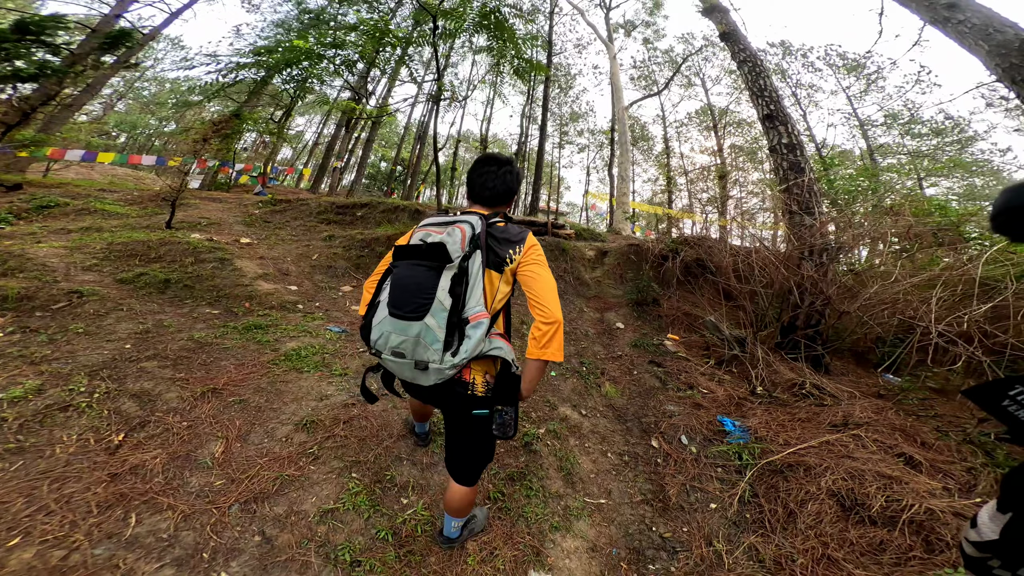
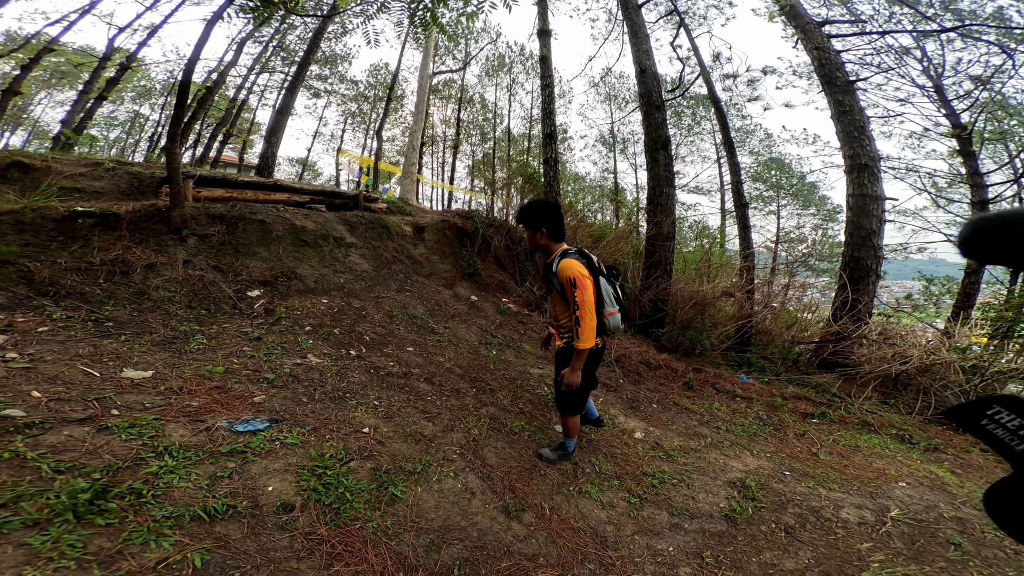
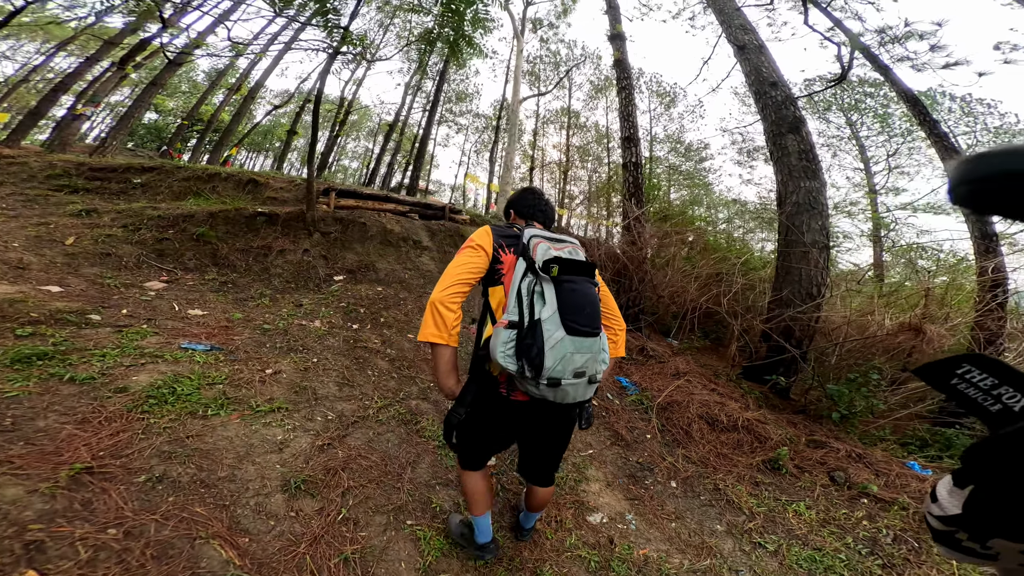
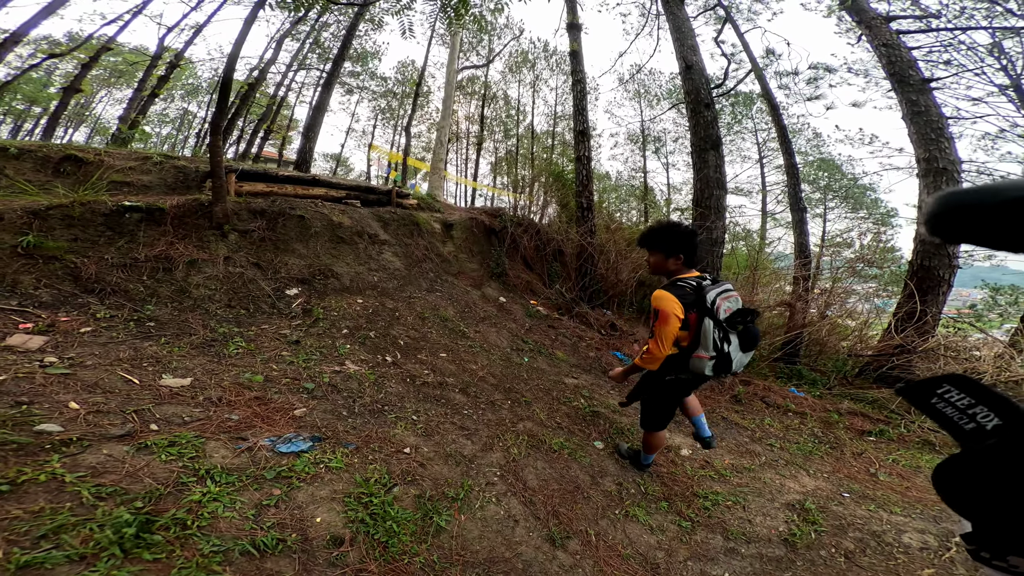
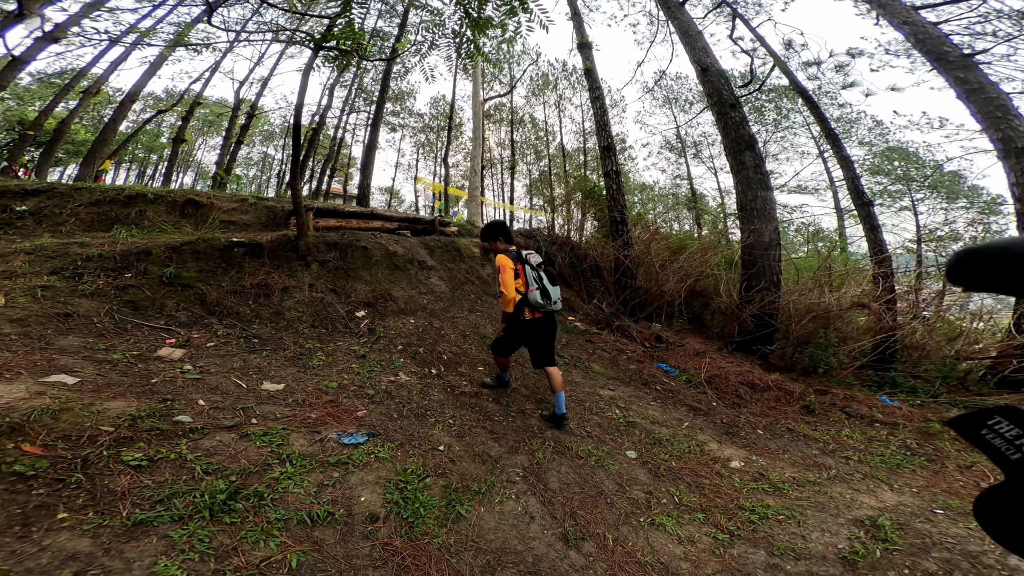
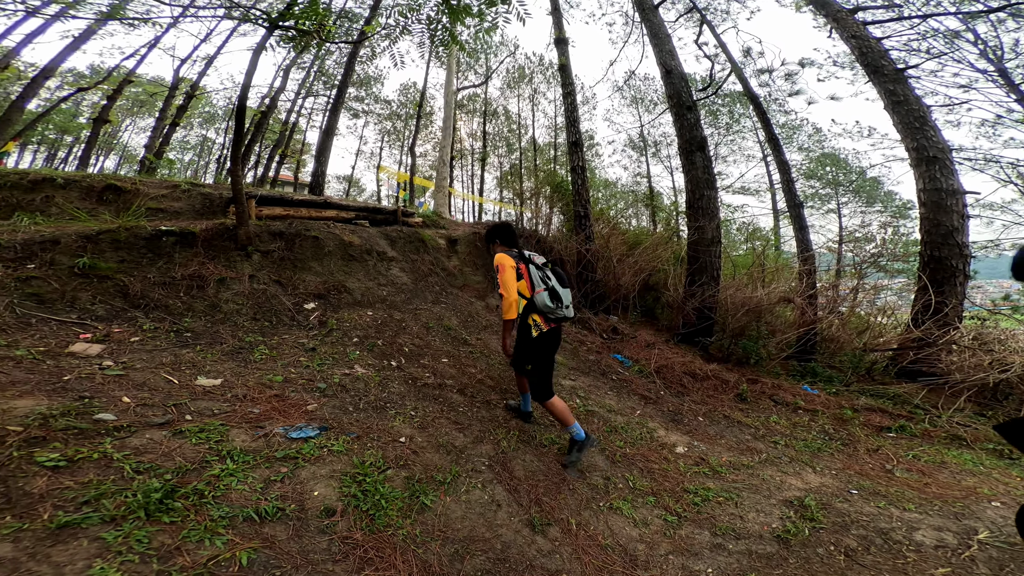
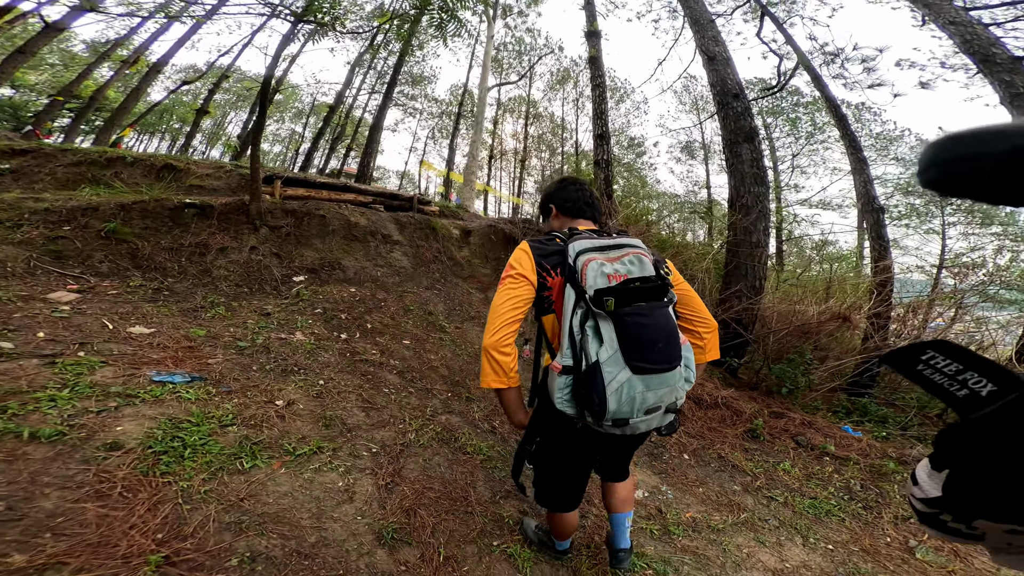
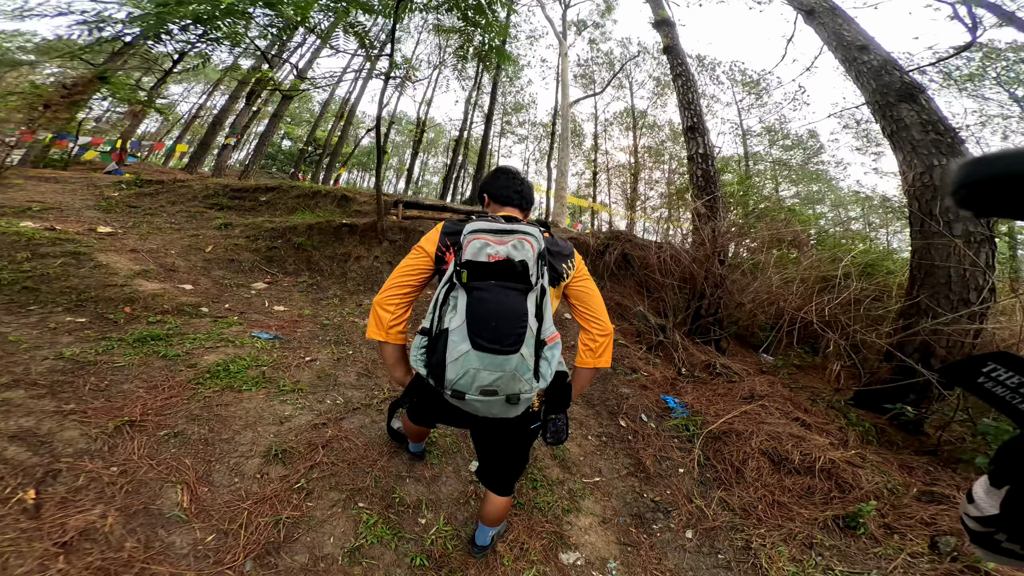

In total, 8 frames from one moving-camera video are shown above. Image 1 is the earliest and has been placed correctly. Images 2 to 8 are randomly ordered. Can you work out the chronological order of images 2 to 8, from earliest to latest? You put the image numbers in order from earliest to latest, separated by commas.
8, 3, 7, 4, 2, 6, 5
